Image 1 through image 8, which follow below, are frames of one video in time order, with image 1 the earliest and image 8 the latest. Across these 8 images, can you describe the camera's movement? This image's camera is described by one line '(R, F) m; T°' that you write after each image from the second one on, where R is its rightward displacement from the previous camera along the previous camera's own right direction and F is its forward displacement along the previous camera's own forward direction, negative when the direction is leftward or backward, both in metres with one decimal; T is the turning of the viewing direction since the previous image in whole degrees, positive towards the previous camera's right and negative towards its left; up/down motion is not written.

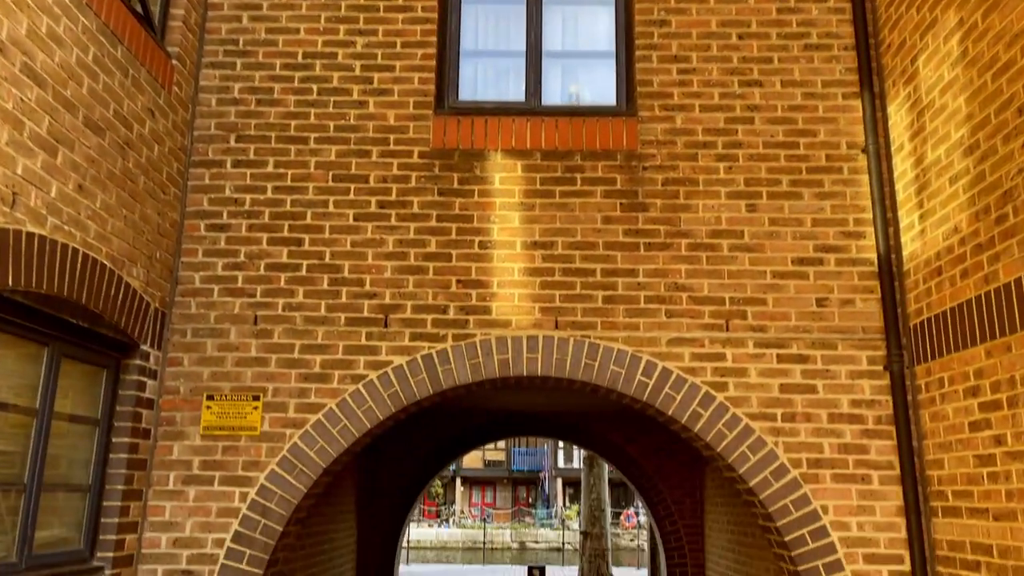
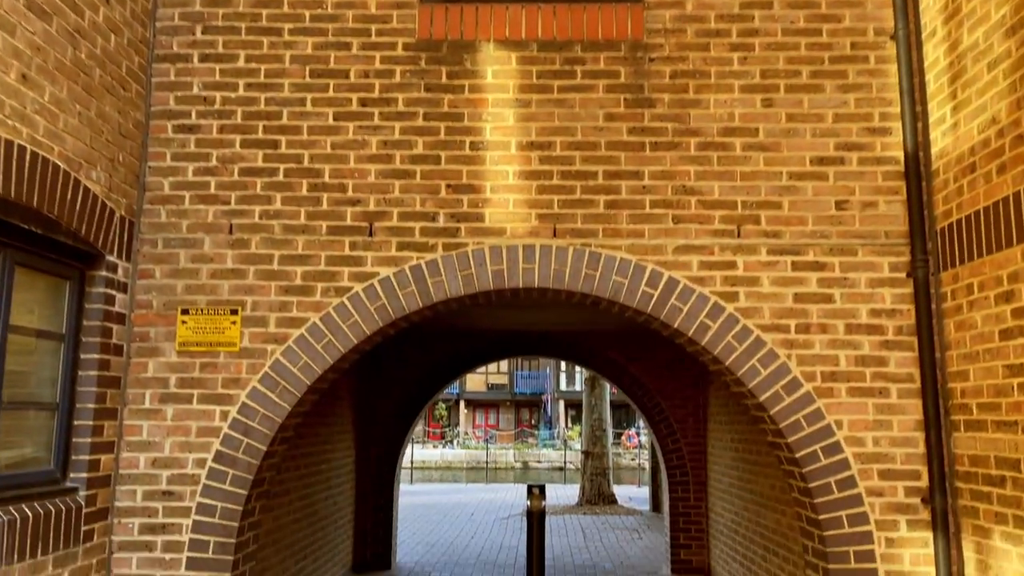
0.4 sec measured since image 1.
(0.0, +0.3) m; 0°
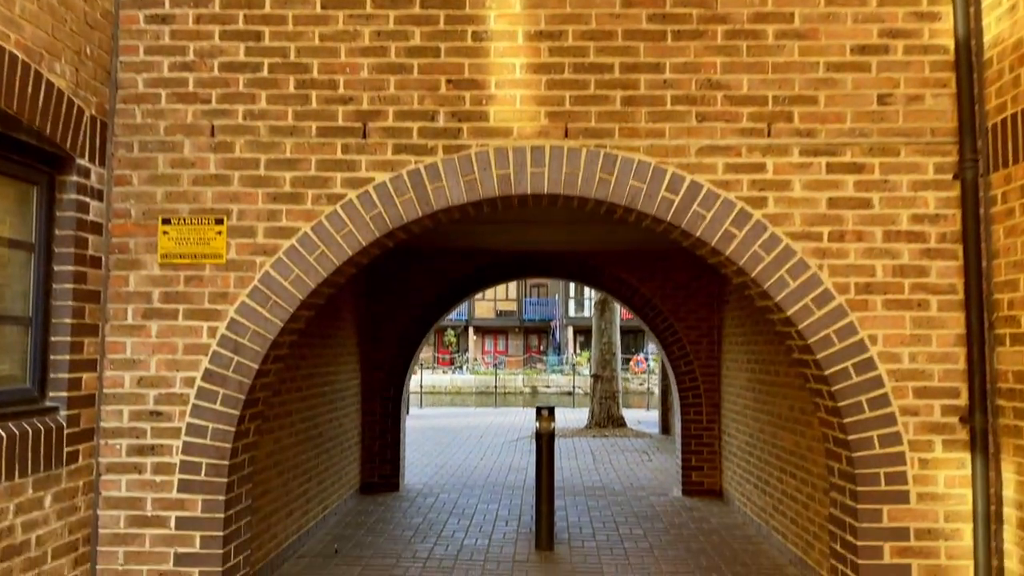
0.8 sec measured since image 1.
(0.0, +0.3) m; -1°
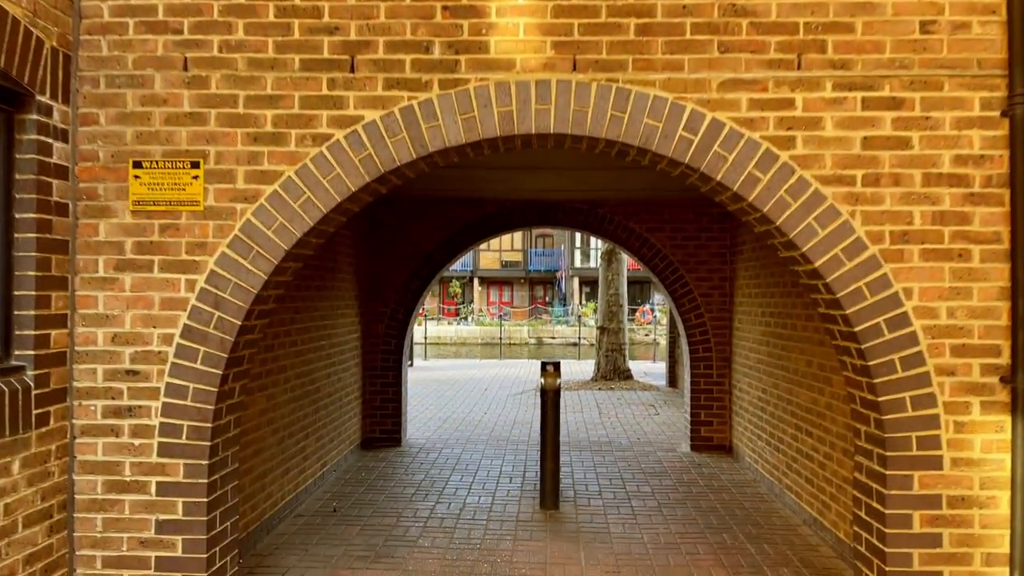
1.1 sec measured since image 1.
(0.0, +0.3) m; 0°
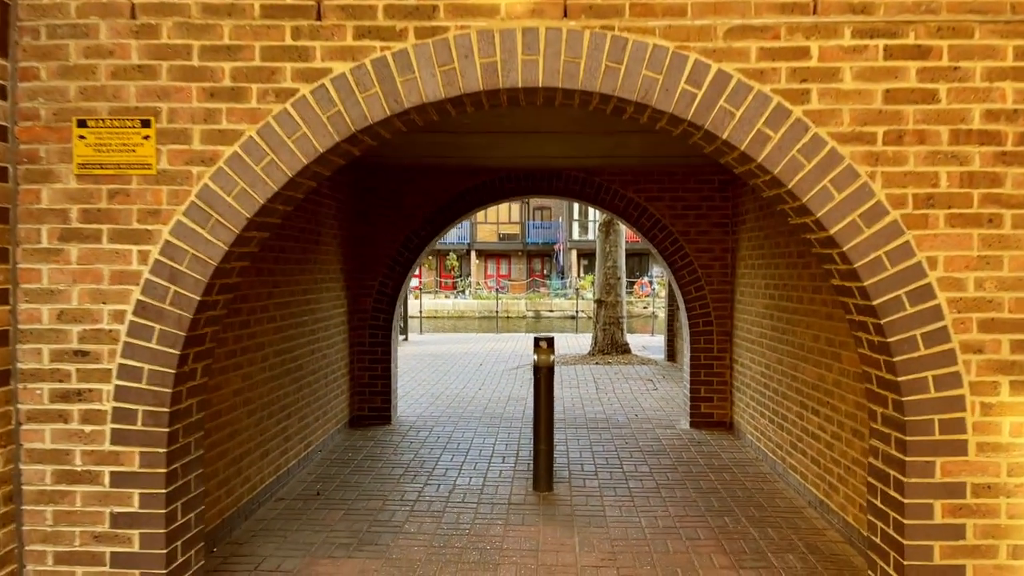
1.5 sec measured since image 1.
(0.0, +0.3) m; 0°
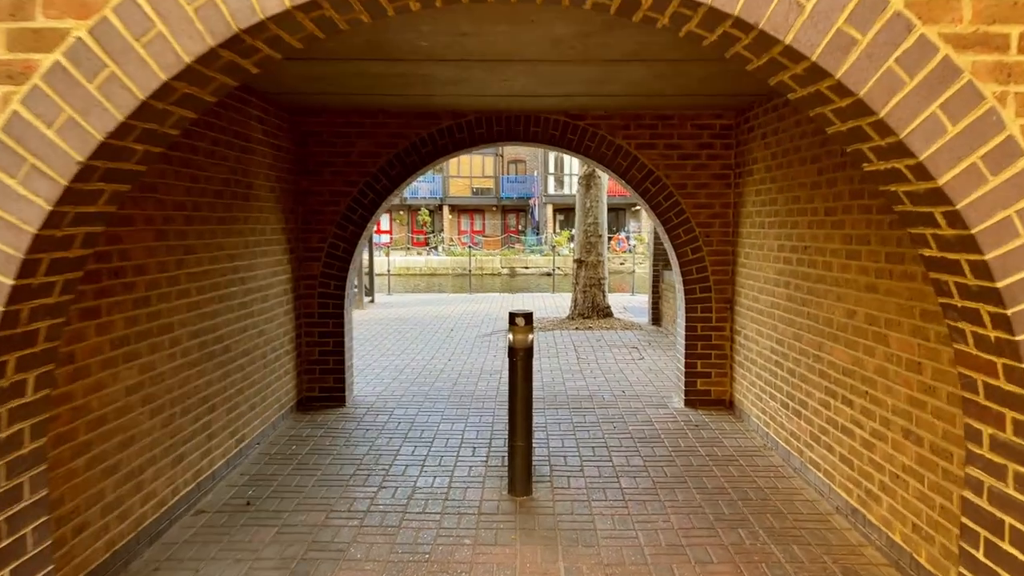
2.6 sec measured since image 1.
(0.0, +0.9) m; +2°
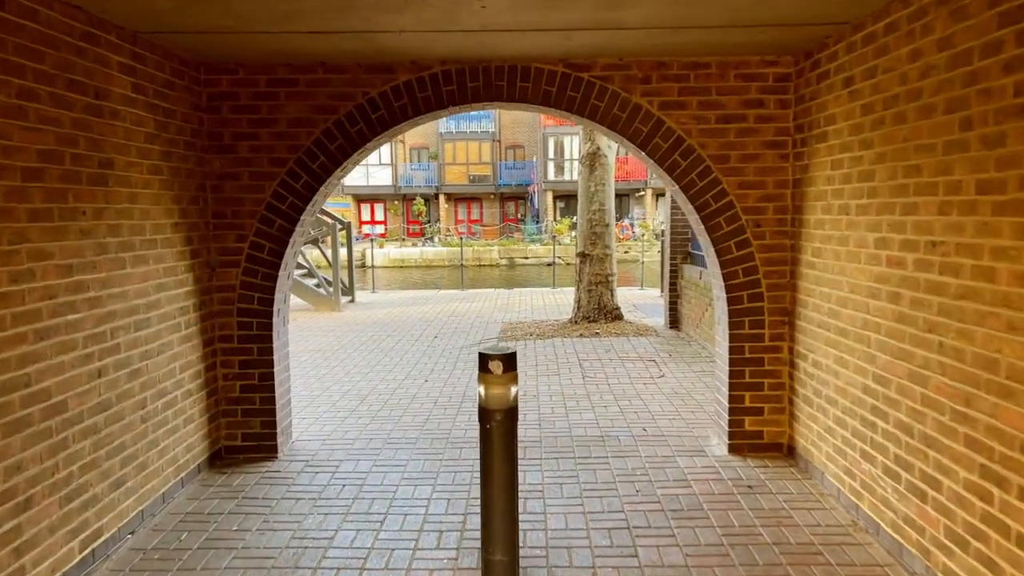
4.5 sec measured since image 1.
(+0.1, +1.5) m; 0°
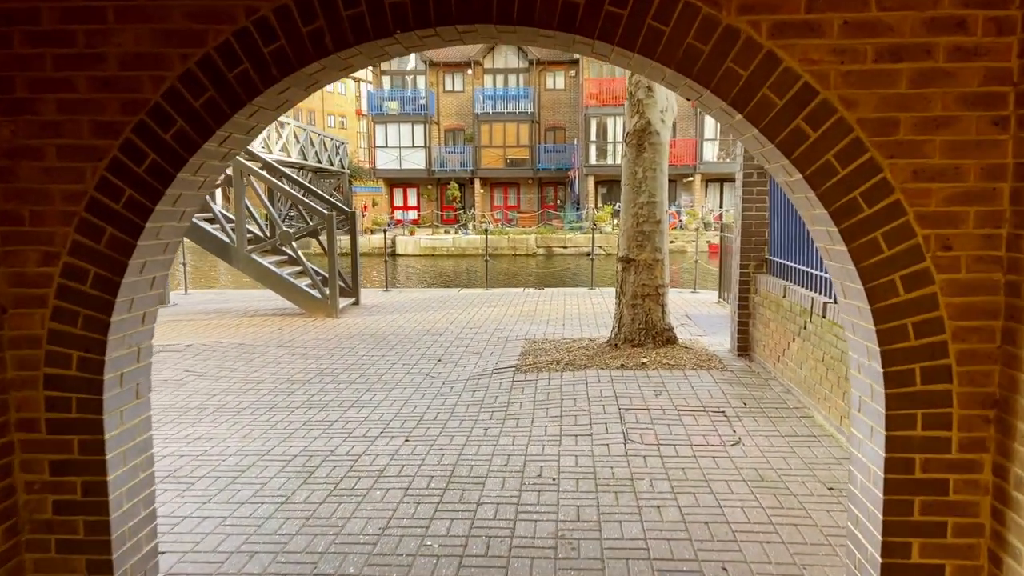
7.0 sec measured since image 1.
(+0.2, +1.9) m; -3°
